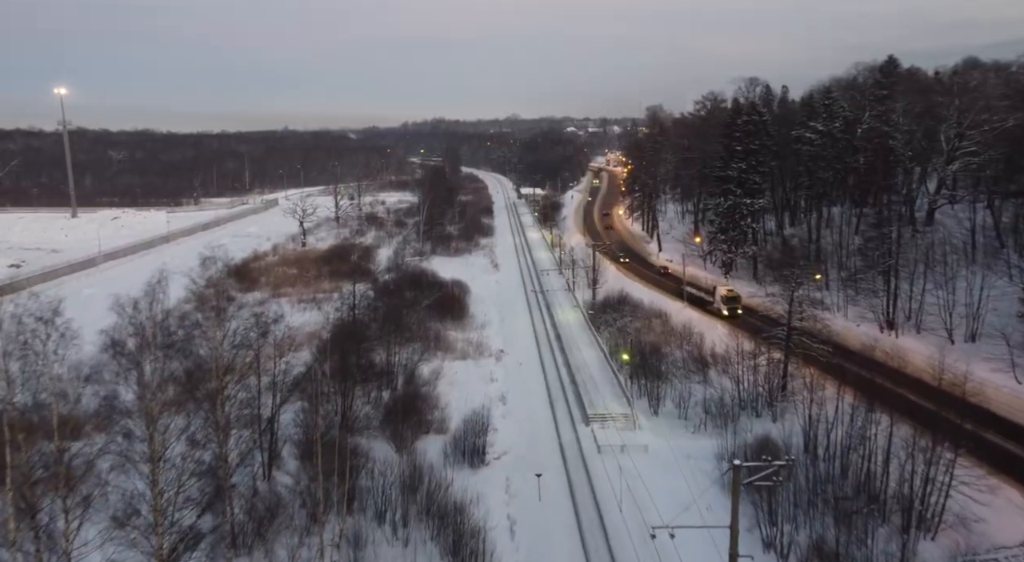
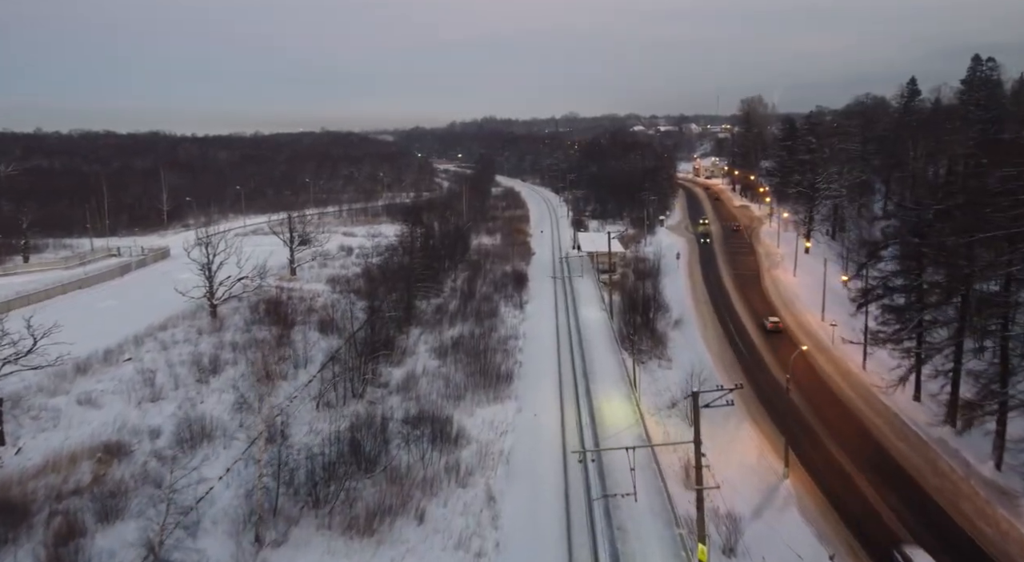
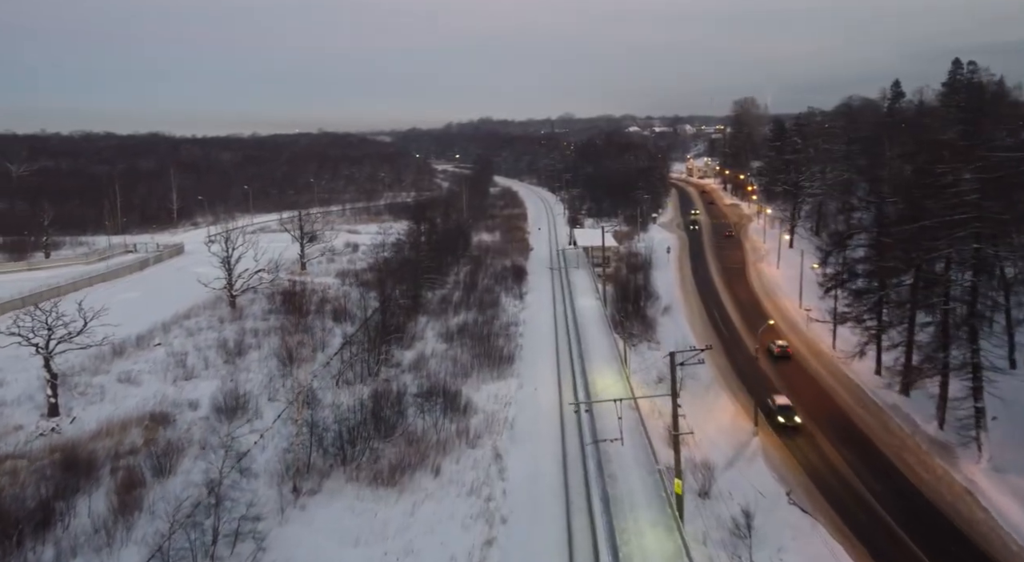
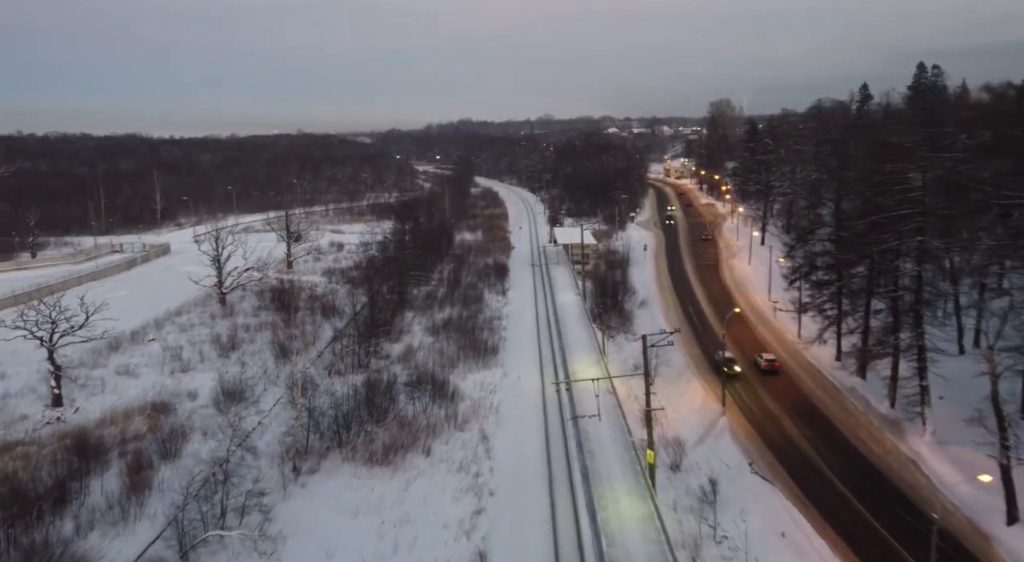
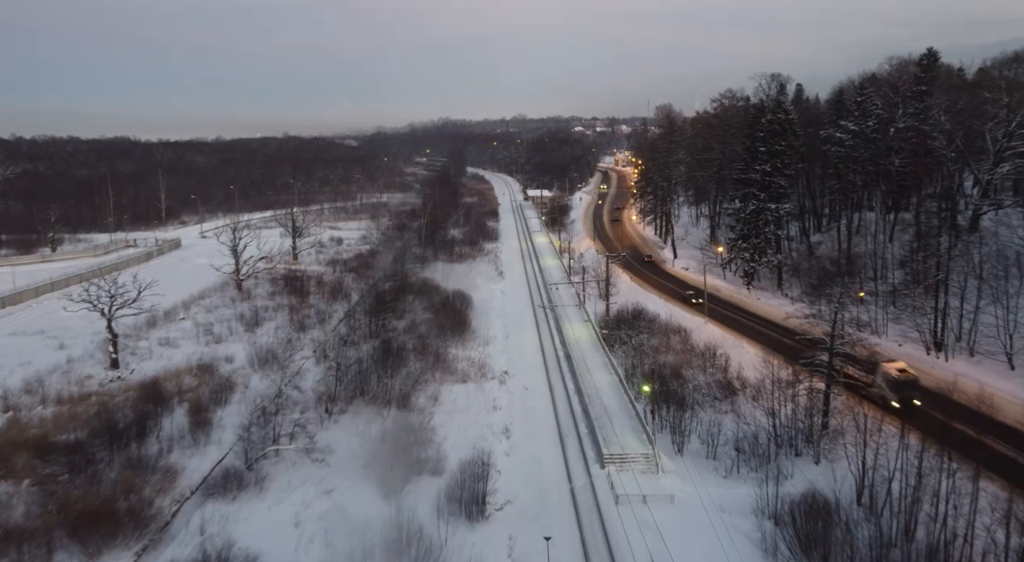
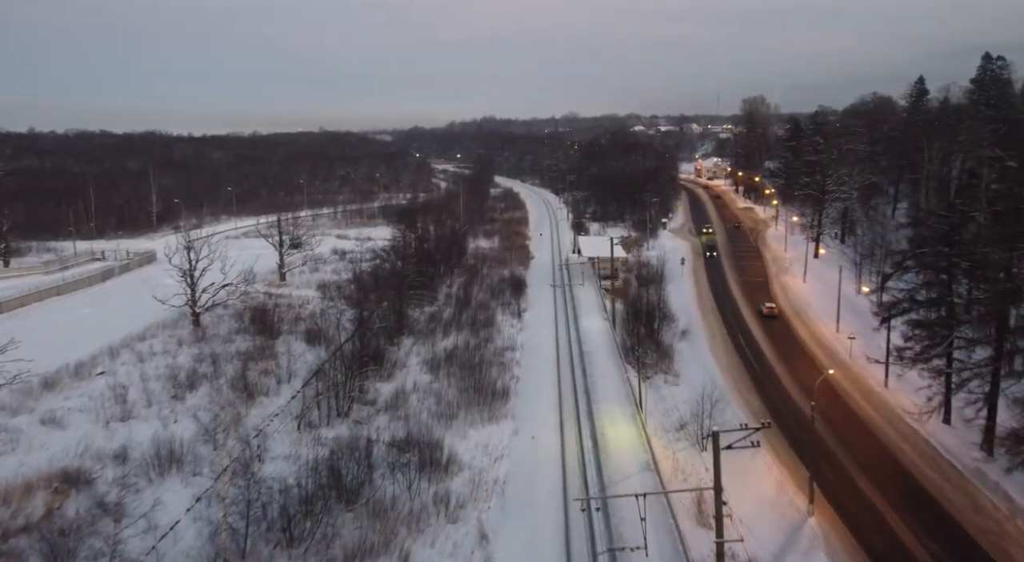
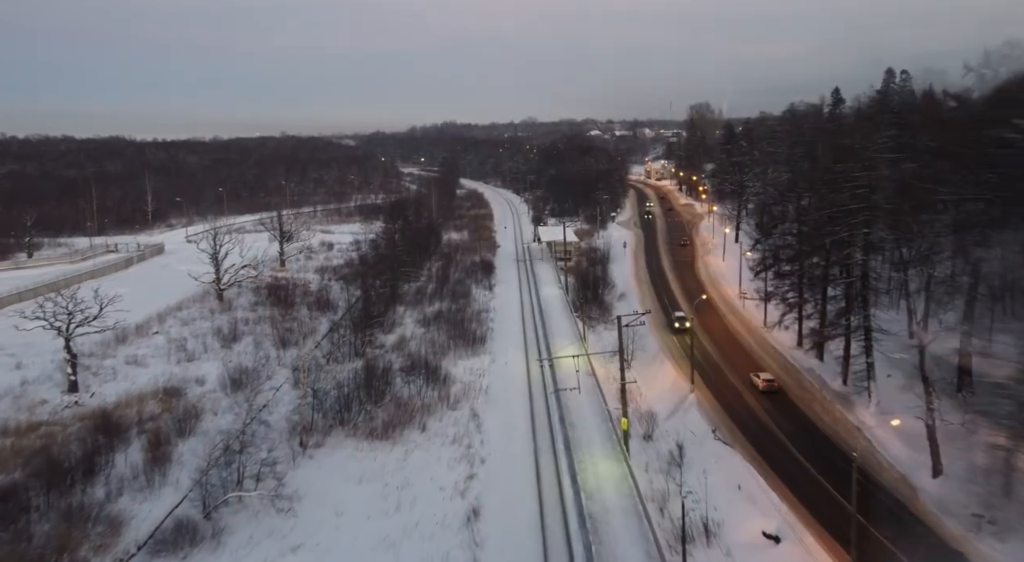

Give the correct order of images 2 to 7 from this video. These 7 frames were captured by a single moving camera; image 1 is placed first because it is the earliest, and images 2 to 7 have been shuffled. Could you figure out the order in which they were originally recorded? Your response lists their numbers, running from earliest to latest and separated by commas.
5, 7, 4, 3, 2, 6
